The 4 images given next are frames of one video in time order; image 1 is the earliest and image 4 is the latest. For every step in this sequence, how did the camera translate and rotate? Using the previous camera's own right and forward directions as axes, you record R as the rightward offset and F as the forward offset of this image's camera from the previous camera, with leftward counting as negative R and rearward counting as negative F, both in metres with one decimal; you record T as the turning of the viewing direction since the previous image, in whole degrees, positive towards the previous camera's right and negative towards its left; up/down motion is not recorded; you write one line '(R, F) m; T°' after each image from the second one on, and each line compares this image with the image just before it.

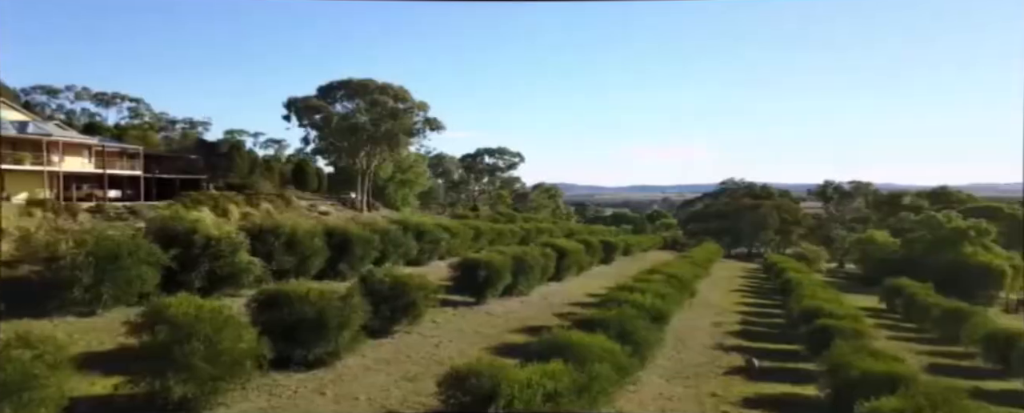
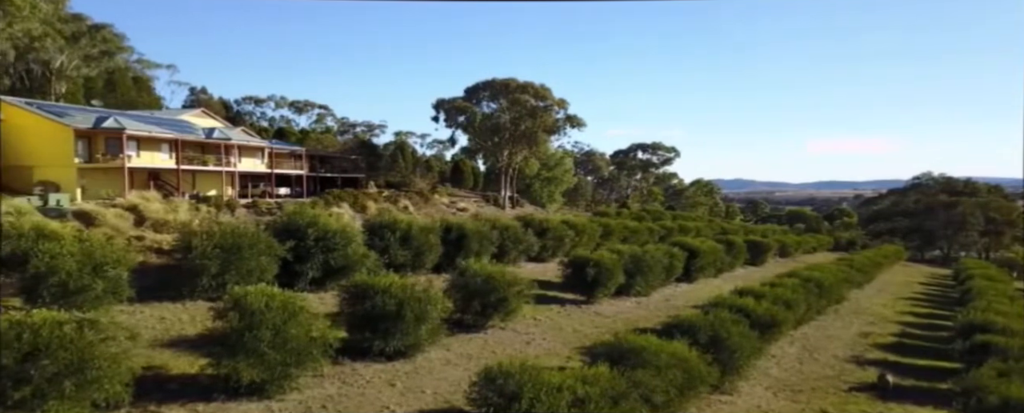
(+0.7, +0.2) m; -13°
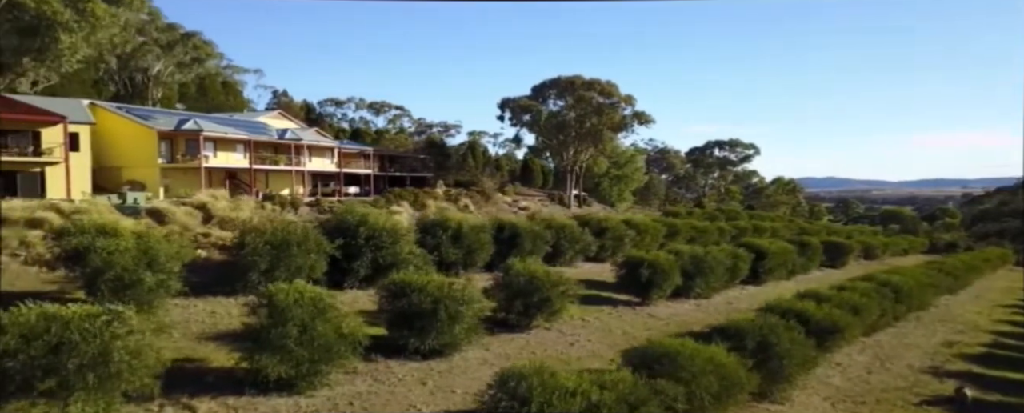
(+0.3, +0.1) m; -6°
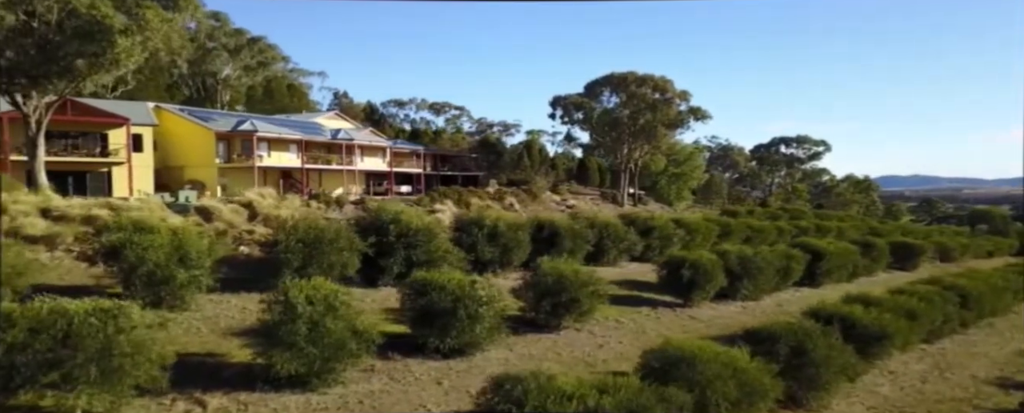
(+0.3, +0.1) m; -5°
